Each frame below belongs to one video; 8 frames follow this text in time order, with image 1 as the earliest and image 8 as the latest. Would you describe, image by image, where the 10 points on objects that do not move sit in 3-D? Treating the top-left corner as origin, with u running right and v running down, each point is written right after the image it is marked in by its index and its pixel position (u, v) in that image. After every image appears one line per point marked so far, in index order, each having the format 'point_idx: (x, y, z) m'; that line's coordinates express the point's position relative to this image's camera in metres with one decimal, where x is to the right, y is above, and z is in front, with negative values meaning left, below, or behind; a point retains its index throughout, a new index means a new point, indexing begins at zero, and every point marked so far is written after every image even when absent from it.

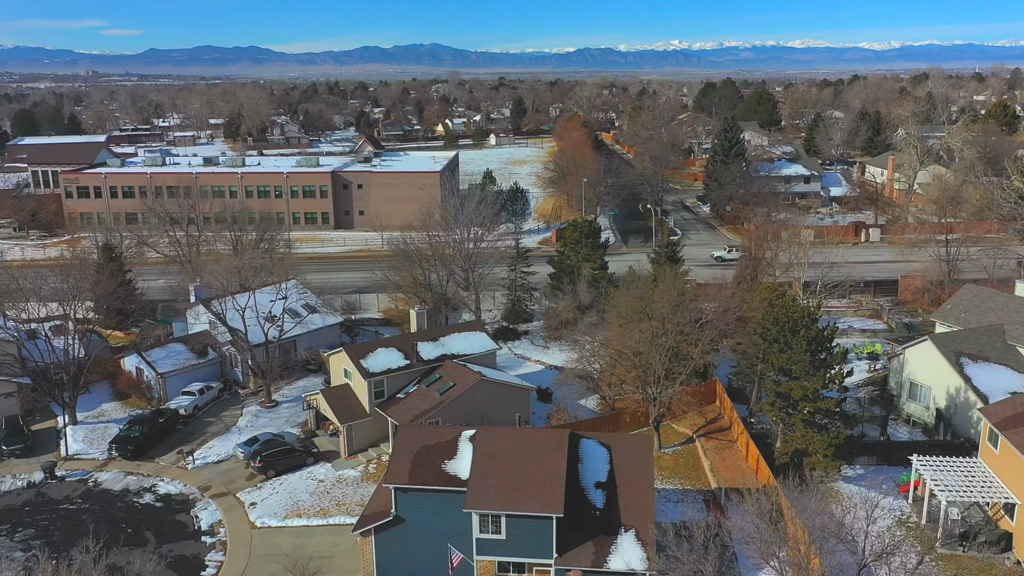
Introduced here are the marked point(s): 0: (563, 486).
0: (+1.1, -4.5, +18.4) m
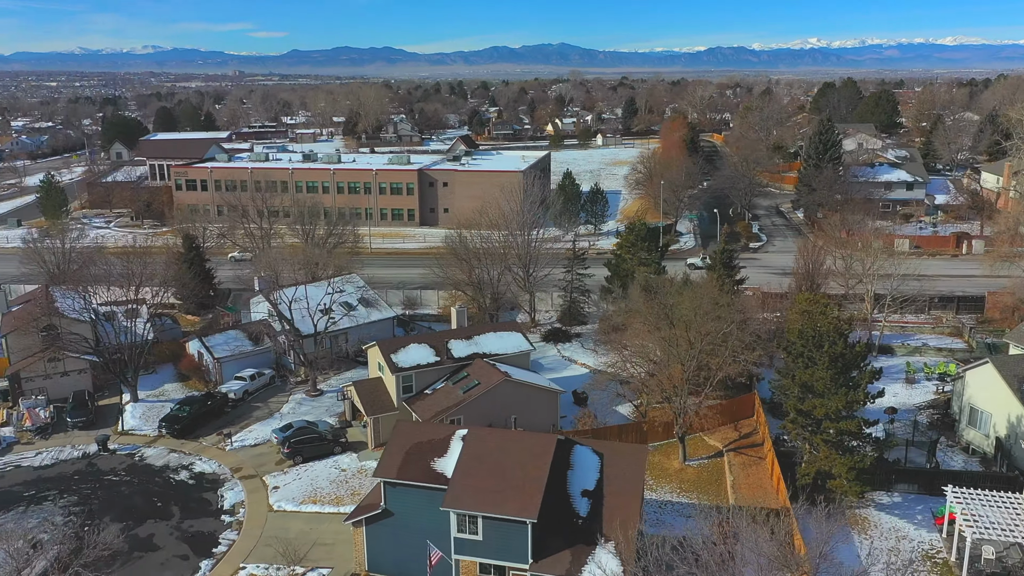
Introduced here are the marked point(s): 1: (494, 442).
0: (+0.6, -4.5, +18.2) m
1: (-0.4, -3.7, +19.7) m
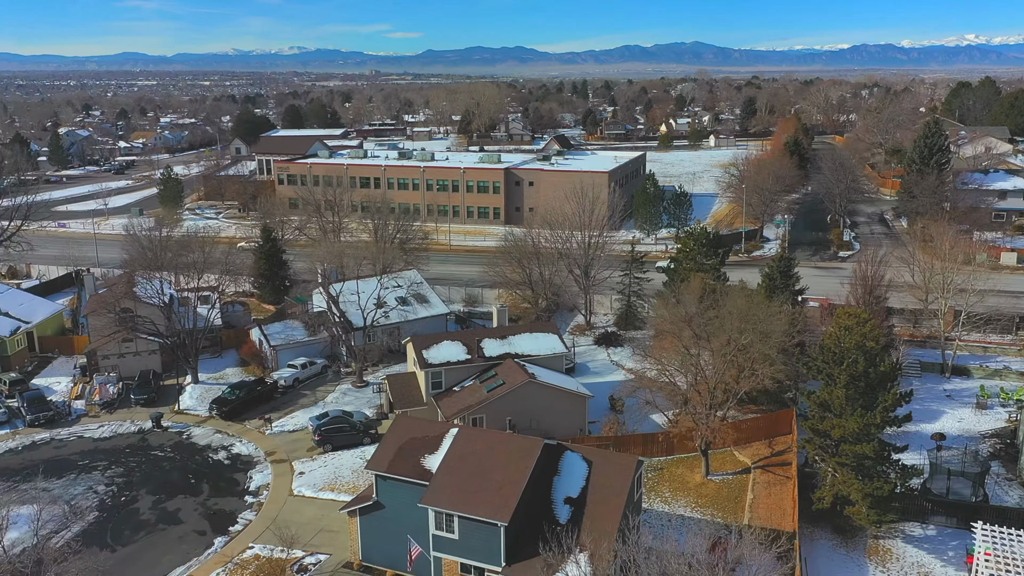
0: (+0.1, -4.6, +18.1) m
1: (-0.7, -3.7, +19.7) m
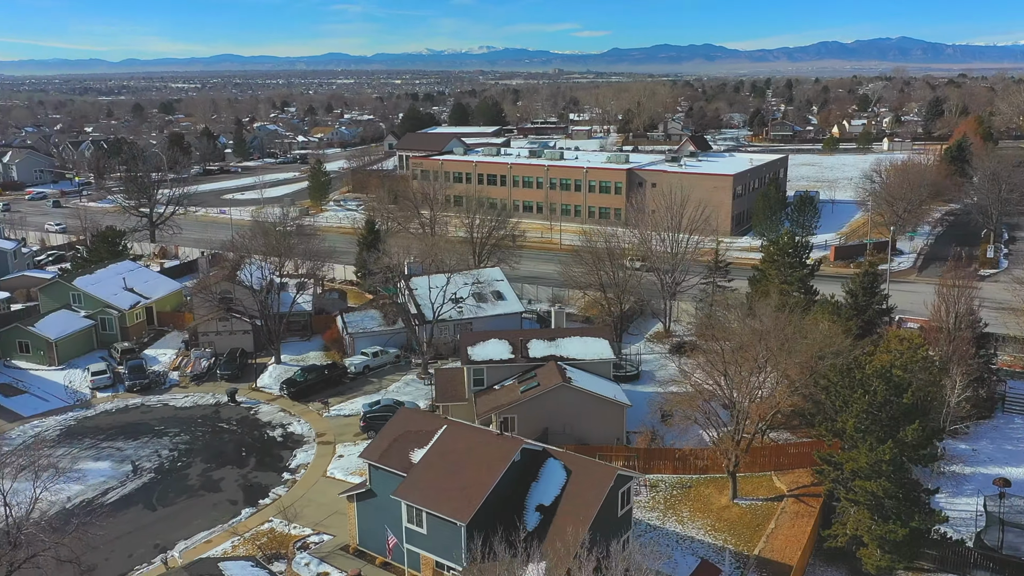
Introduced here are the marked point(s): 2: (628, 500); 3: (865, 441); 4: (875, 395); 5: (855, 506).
0: (-0.7, -4.6, +18.0) m
1: (-1.1, -3.7, +19.8) m
2: (+2.8, -5.1, +19.8) m
3: (+8.1, -3.5, +18.8) m
4: (+8.3, -2.4, +18.8) m
5: (+8.0, -5.1, +19.2) m
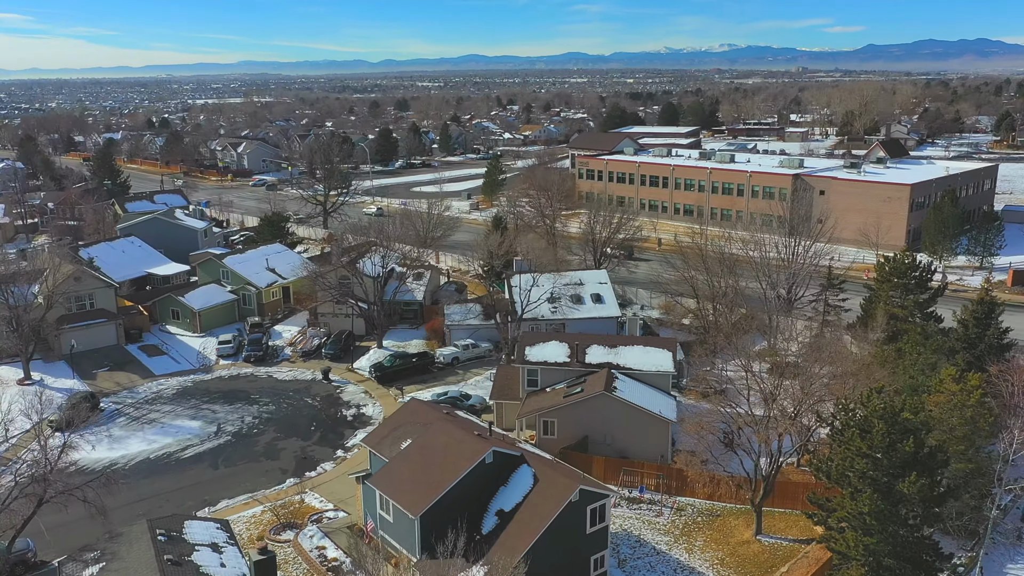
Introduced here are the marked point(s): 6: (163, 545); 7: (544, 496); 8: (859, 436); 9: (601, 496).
0: (-1.7, -4.6, +18.2) m
1: (-1.6, -3.7, +20.0) m
2: (+2.1, -5.3, +19.0) m
3: (+7.0, -4.0, +16.6) m
4: (+7.3, -3.0, +16.6) m
5: (+6.9, -5.7, +17.1) m
6: (-7.1, -5.2, +16.6) m
7: (+0.7, -4.7, +18.2) m
8: (+7.1, -3.0, +16.8) m
9: (+2.0, -4.8, +18.7) m
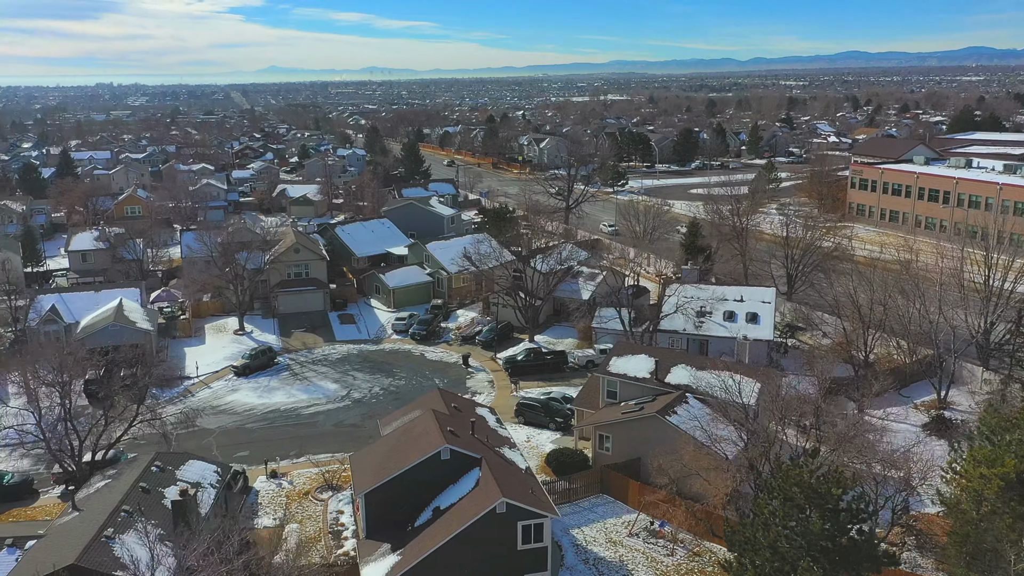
0: (-3.1, -4.4, +19.0) m
1: (-2.1, -3.5, +20.6) m
2: (+0.6, -5.5, +18.2) m
3: (+4.3, -4.7, +14.0) m
4: (+4.6, -3.7, +13.9) m
5: (+4.3, -6.3, +14.5) m
6: (-8.7, -4.4, +19.6) m
7: (-0.9, -4.7, +18.0) m
8: (+4.6, -3.7, +14.2) m
9: (+0.5, -5.0, +18.0) m
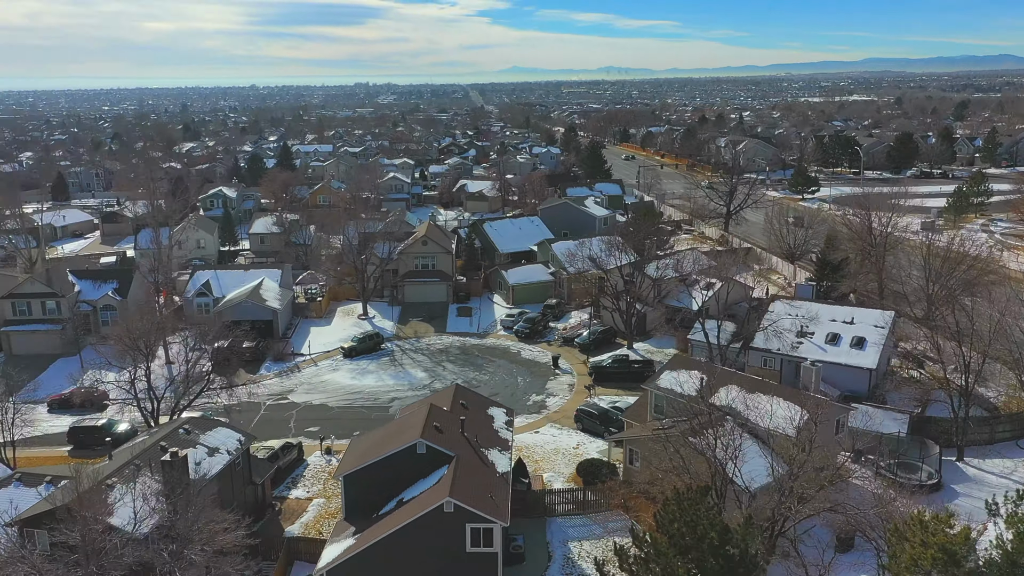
0: (-3.7, -4.2, +19.7) m
1: (-2.4, -3.4, +21.0) m
2: (-0.5, -5.6, +18.0) m
3: (+2.0, -5.0, +13.0) m
4: (+2.4, -4.0, +12.8) m
5: (+2.0, -6.6, +13.6) m
6: (-9.0, -3.9, +21.8) m
7: (-1.9, -4.7, +18.2) m
8: (+2.4, -4.0, +13.1) m
9: (-0.6, -5.0, +17.8) m
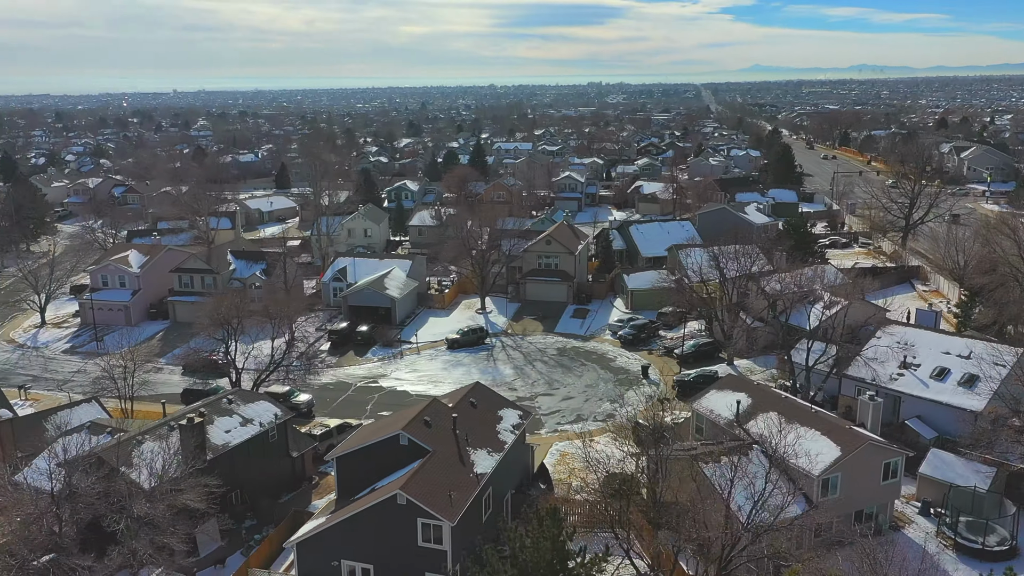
0: (-4.2, -4.0, +20.7) m
1: (-2.5, -3.3, +21.6) m
2: (-1.5, -5.6, +18.2) m
3: (-0.4, -5.1, +12.7) m
4: (-0.1, -4.1, +12.4) m
5: (-0.4, -6.7, +13.2) m
6: (-8.7, -3.4, +24.1) m
7: (-2.8, -4.6, +18.8) m
8: (0.0, -4.2, +12.6) m
9: (-1.7, -5.0, +18.0) m
